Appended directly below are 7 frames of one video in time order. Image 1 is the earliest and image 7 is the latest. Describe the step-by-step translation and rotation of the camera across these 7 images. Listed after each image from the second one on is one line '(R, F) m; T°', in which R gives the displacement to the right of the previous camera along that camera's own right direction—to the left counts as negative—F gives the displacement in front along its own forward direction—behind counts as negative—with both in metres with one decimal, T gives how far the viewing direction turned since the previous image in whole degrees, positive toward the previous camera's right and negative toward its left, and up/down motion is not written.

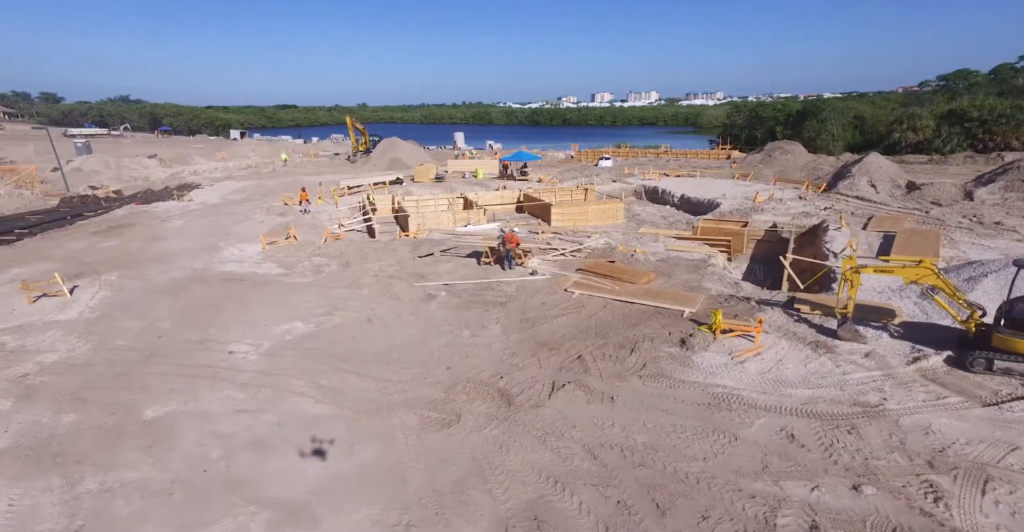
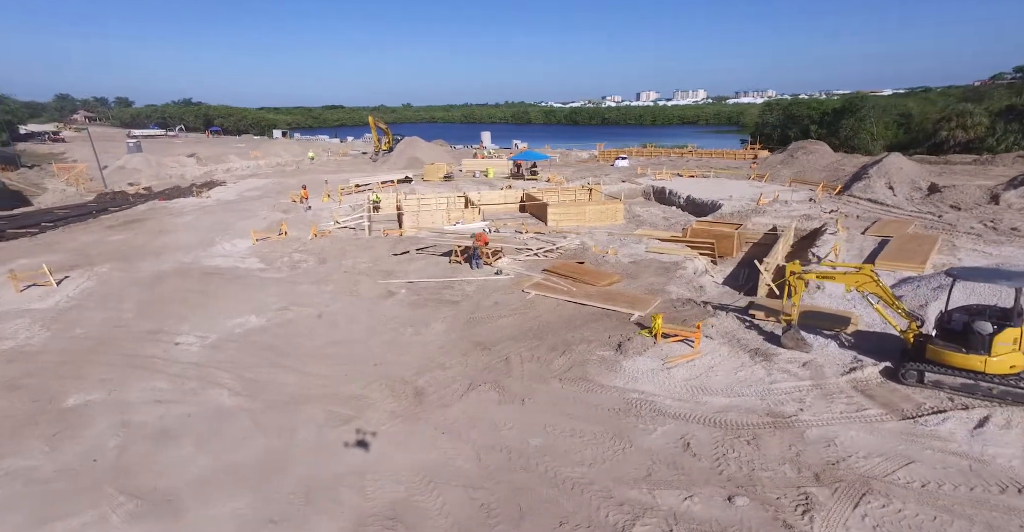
(+2.1, +0.1) m; -4°
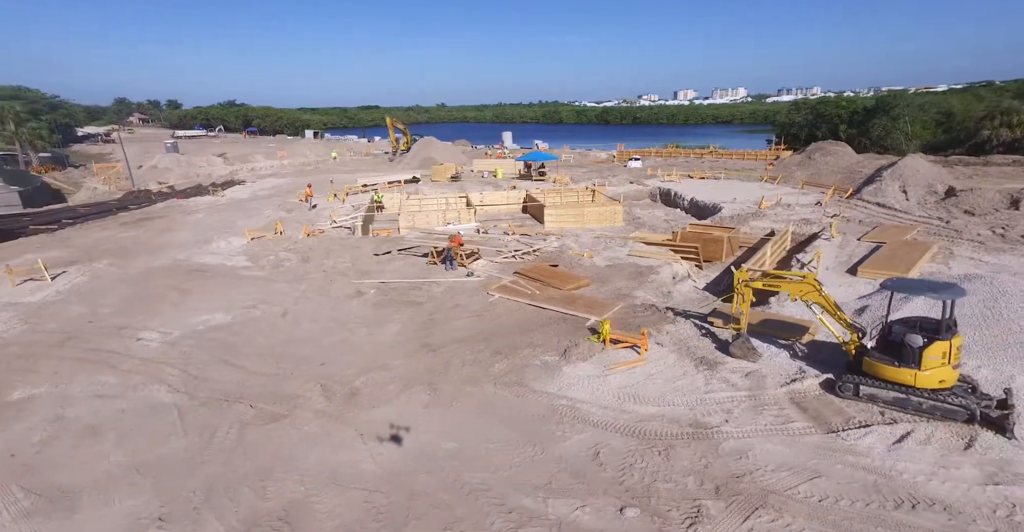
(+1.7, 0.0) m; -3°
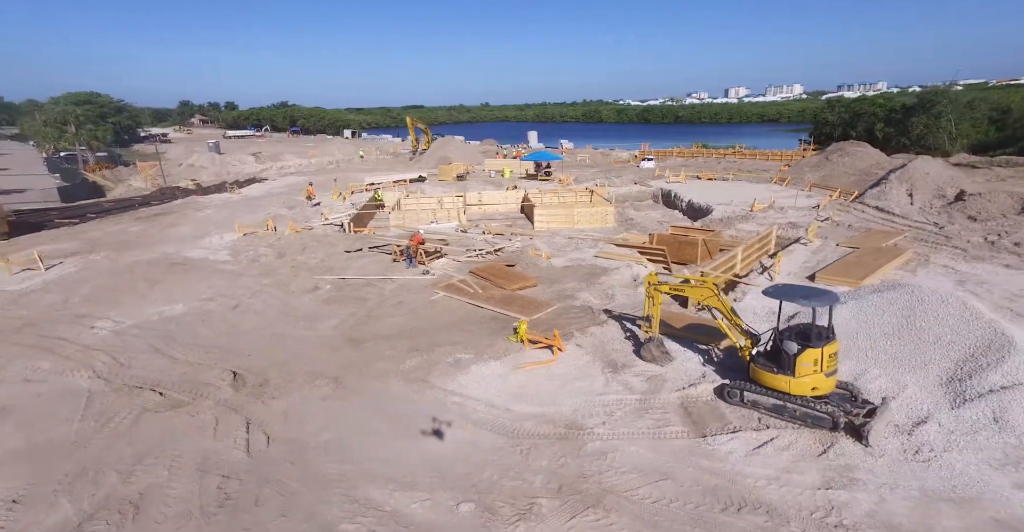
(+2.4, -0.1) m; -3°
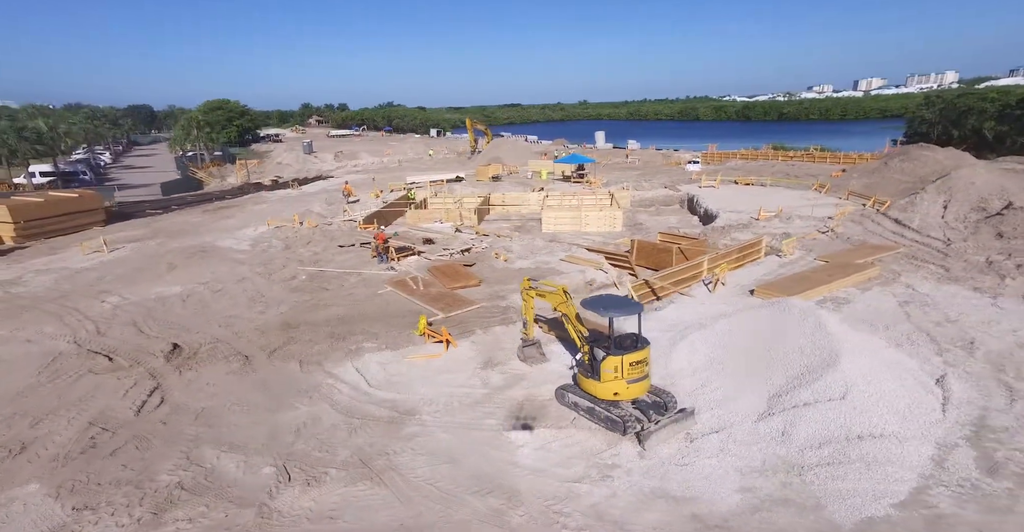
(+4.0, -0.6) m; -8°
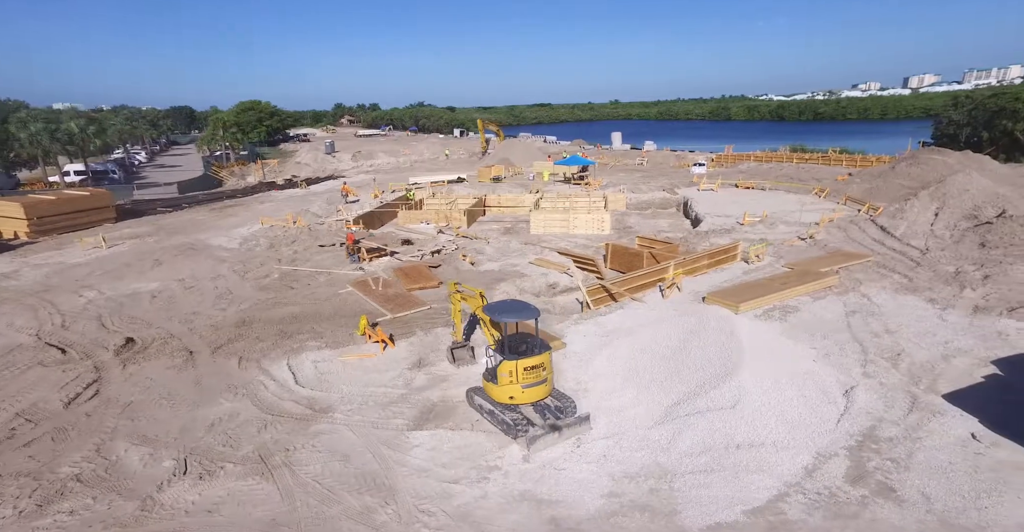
(+2.0, -0.1) m; -2°
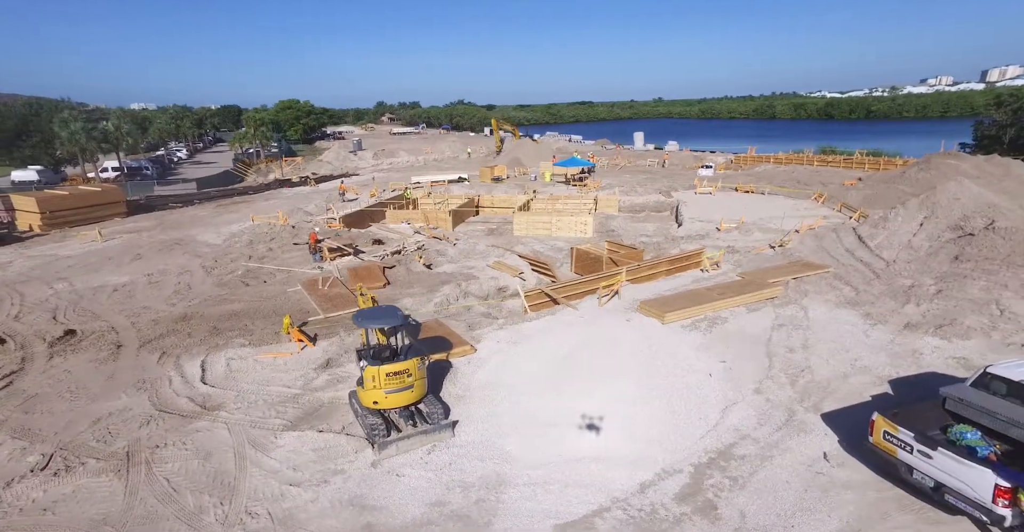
(+2.6, +0.1) m; -3°
